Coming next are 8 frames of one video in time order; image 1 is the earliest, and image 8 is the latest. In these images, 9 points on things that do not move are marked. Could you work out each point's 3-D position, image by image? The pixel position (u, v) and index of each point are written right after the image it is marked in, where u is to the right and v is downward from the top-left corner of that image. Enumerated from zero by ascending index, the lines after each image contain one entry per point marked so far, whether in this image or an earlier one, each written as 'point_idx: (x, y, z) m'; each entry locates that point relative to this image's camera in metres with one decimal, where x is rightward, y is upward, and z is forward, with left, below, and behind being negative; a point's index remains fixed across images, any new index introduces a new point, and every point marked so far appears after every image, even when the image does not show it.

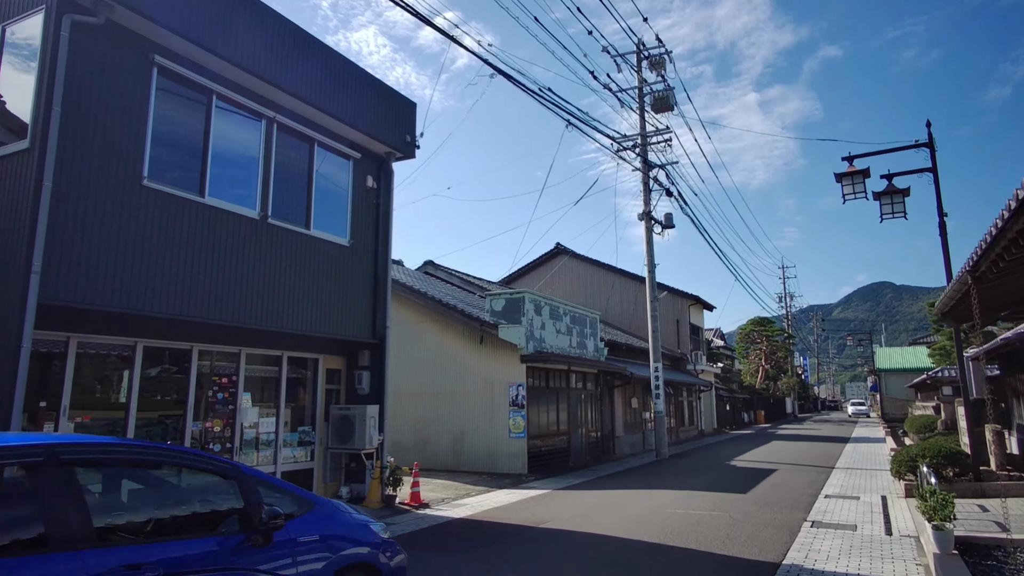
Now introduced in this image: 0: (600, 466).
0: (+2.2, -4.6, +16.9) m
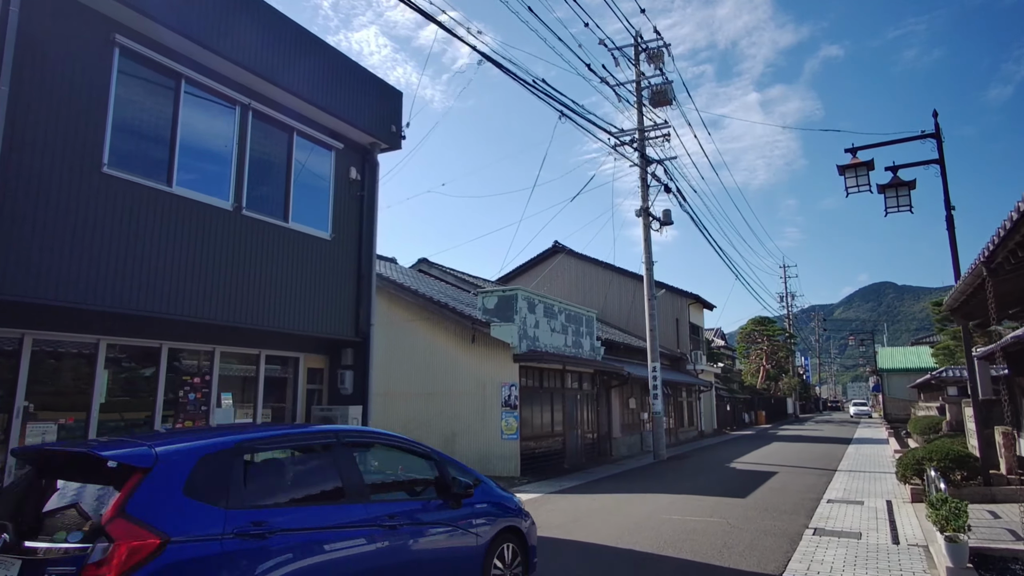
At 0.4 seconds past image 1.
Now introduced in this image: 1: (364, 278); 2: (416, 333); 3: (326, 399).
0: (+2.1, -4.5, +16.4) m
1: (-2.4, +0.2, +10.5) m
2: (-2.3, -1.1, +15.7) m
3: (-2.9, -1.8, +10.4) m
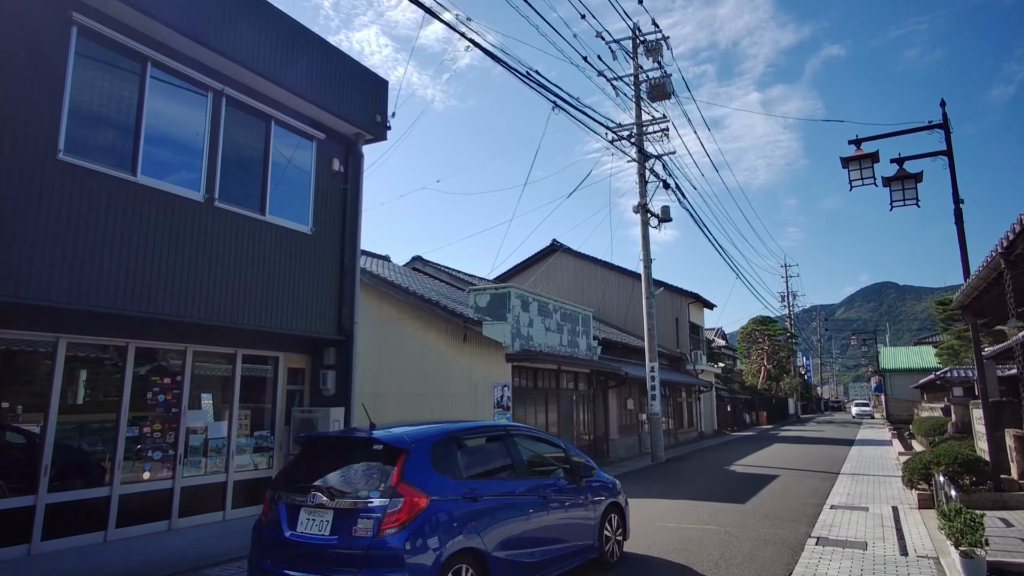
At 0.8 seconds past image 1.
0: (+1.9, -4.5, +16.0) m
1: (-2.5, +0.2, +10.1) m
2: (-2.4, -1.0, +15.3) m
3: (-3.1, -1.7, +9.9) m
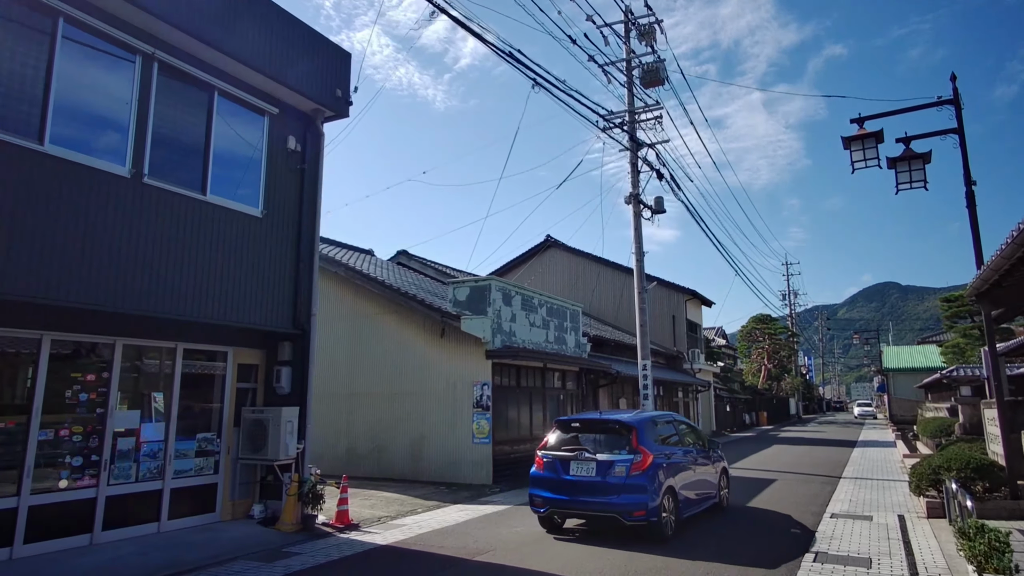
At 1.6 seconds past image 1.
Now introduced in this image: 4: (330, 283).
0: (+1.6, -4.3, +15.2) m
1: (-2.9, +0.4, +9.3) m
2: (-2.8, -0.9, +14.4) m
3: (-3.5, -1.6, +9.1) m
4: (-4.3, +0.1, +15.4) m
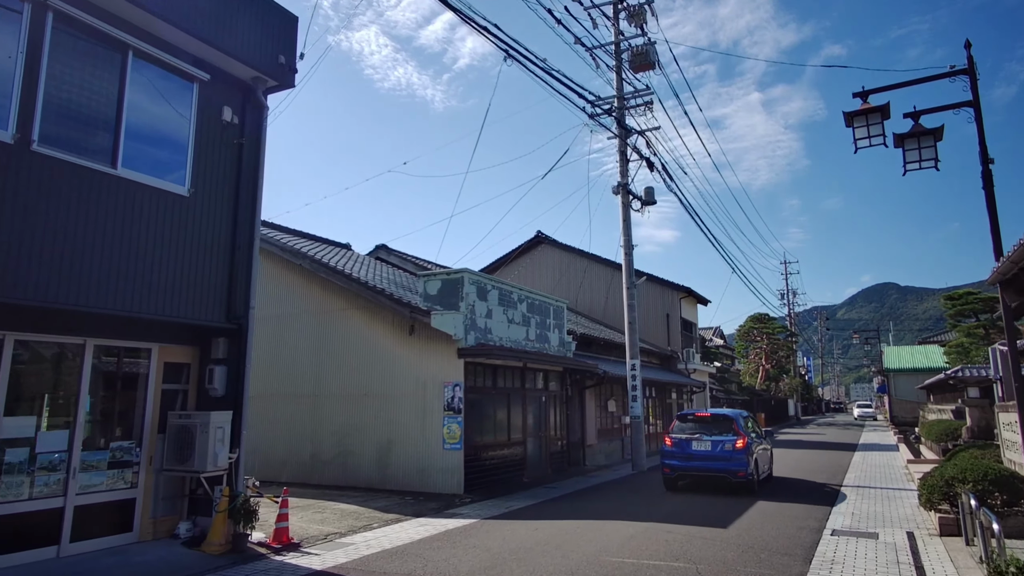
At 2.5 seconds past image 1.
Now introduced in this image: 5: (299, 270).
0: (+1.1, -4.2, +14.2) m
1: (-3.4, +0.5, +8.3) m
2: (-3.3, -0.7, +13.4) m
3: (-3.9, -1.4, +8.1) m
4: (-4.8, +0.3, +14.4) m
5: (-4.6, +0.4, +14.3) m
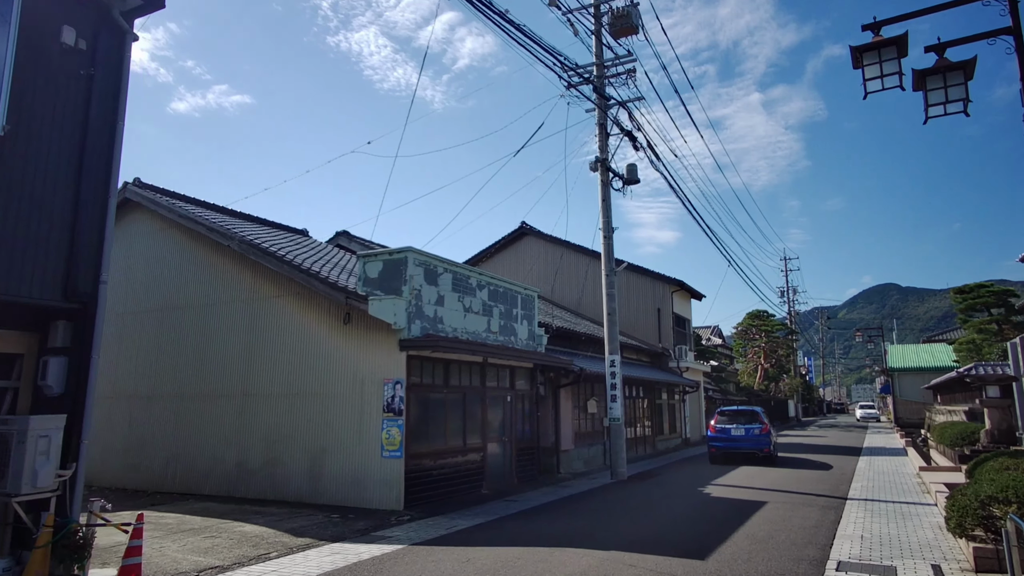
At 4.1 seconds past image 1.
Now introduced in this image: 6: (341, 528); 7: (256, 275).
0: (+0.3, -3.9, +12.4) m
1: (-4.2, +0.8, +6.5) m
2: (-4.1, -0.4, +11.7) m
3: (-4.7, -1.1, +6.4) m
4: (-5.6, +0.5, +12.6) m
5: (-5.4, +0.7, +12.6) m
6: (-2.3, -3.3, +8.9) m
7: (-4.7, +0.2, +12.2) m
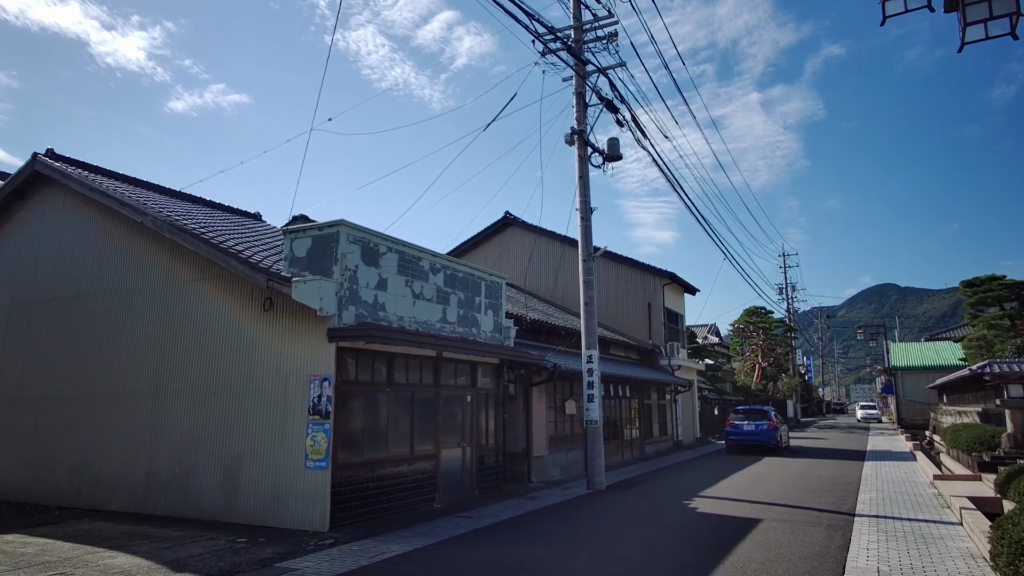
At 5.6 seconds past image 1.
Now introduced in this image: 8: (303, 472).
0: (-0.4, -3.6, +10.8) m
1: (-4.9, +1.1, +4.9) m
2: (-4.8, -0.2, +10.1) m
3: (-5.4, -0.8, +4.8) m
4: (-6.3, +0.8, +11.0) m
5: (-6.1, +0.9, +11.0) m
6: (-3.0, -3.0, +7.3) m
7: (-5.4, +0.5, +10.6) m
8: (-2.7, -2.4, +8.6) m
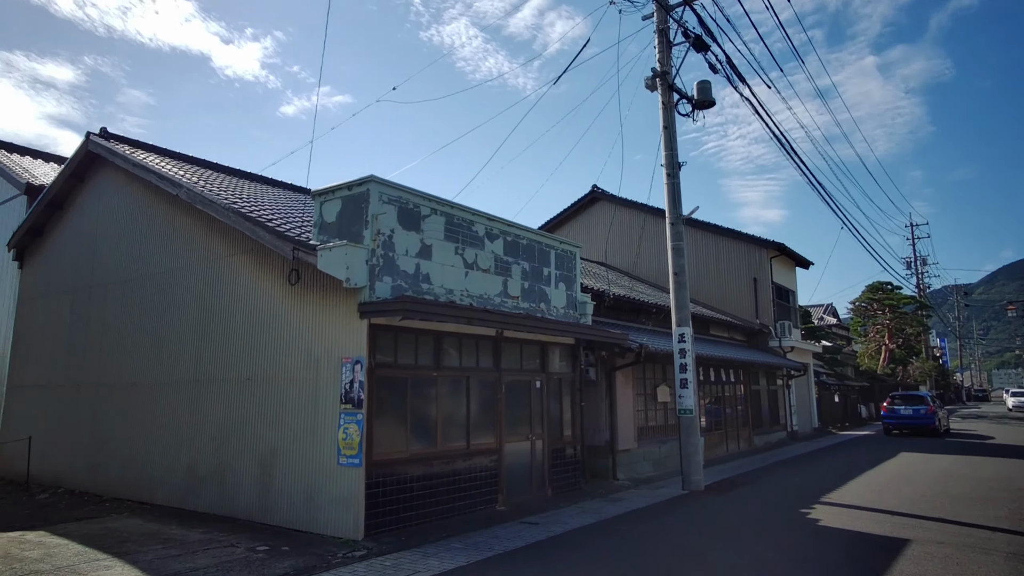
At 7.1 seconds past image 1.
0: (+0.7, -3.2, +9.3) m
1: (-4.7, +1.3, +4.0) m
2: (-3.8, +0.2, +9.2) m
3: (-5.3, -0.6, +4.0) m
4: (-5.2, +1.1, +10.3) m
5: (-5.1, +1.3, +10.2) m
6: (-2.4, -2.7, +6.2) m
7: (-4.4, +0.8, +9.7) m
8: (-2.0, -2.1, +7.4) m
